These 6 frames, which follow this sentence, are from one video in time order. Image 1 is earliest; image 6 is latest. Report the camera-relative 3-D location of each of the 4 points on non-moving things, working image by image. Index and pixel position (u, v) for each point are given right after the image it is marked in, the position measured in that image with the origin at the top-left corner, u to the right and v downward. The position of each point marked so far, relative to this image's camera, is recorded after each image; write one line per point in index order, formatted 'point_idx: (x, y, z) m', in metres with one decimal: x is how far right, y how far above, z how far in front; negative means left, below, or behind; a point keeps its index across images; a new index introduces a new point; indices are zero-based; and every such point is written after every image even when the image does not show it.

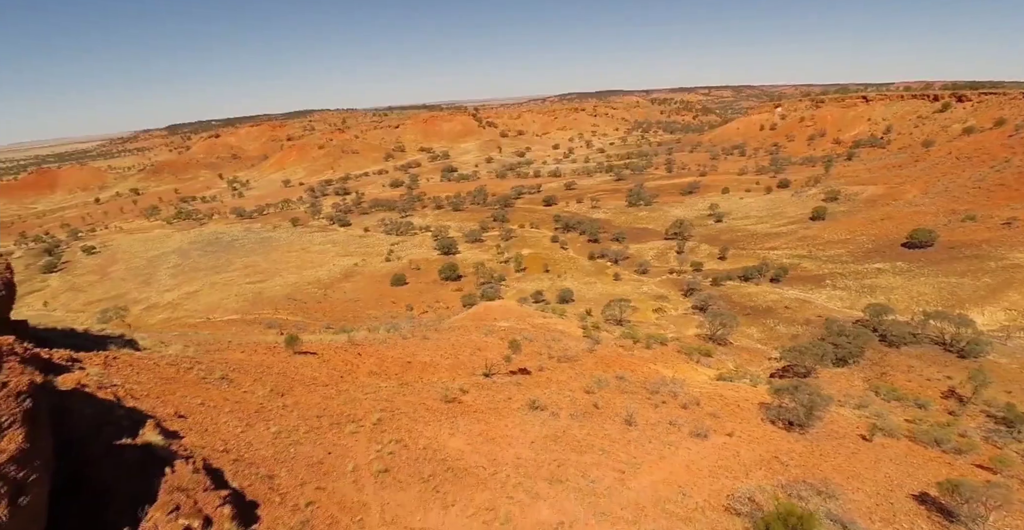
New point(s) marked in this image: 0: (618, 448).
0: (+1.6, -2.8, +8.5) m
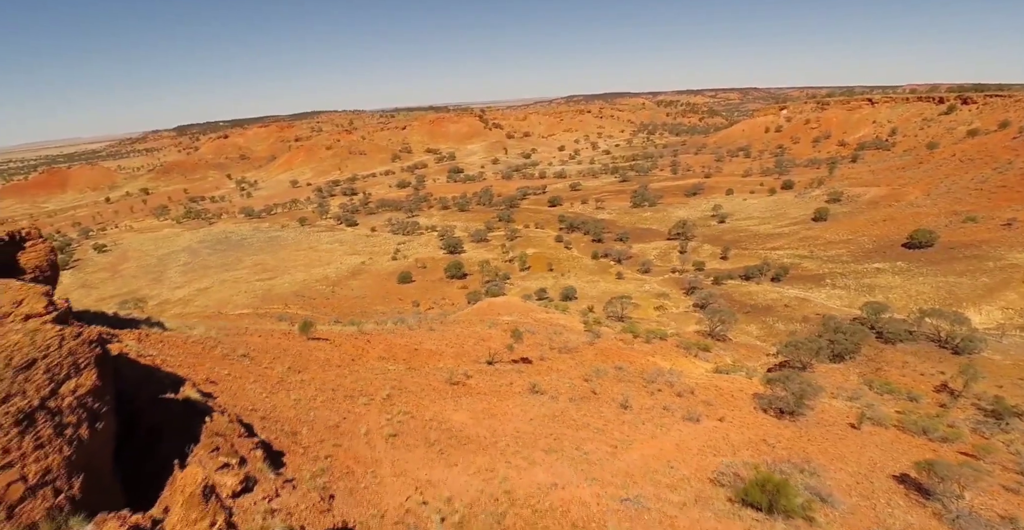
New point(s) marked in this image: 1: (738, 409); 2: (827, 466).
0: (+1.6, -2.6, +9.0) m
1: (+4.8, -3.1, +11.7) m
2: (+5.3, -3.4, +9.1) m
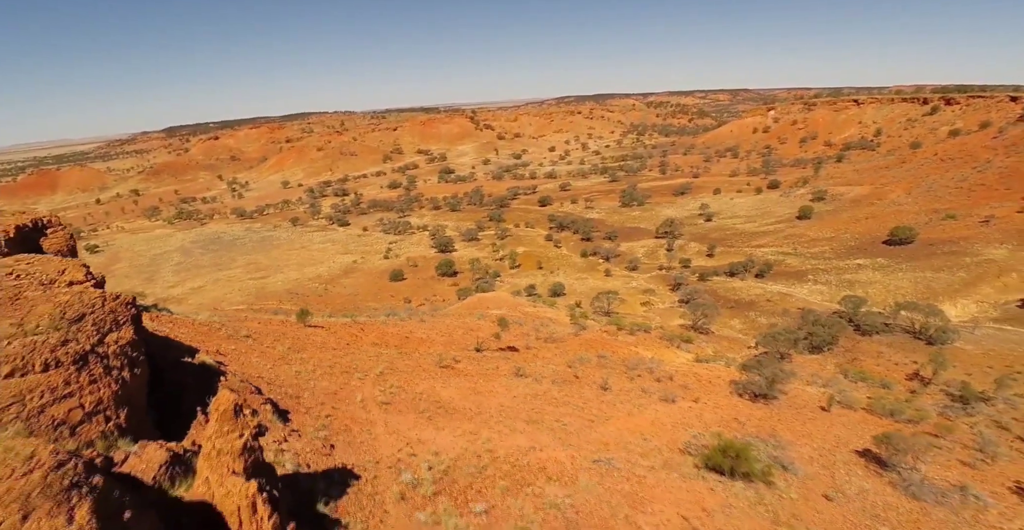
0: (+1.4, -2.4, +9.6) m
1: (+4.6, -2.9, +12.3) m
2: (+5.0, -3.1, +9.8) m
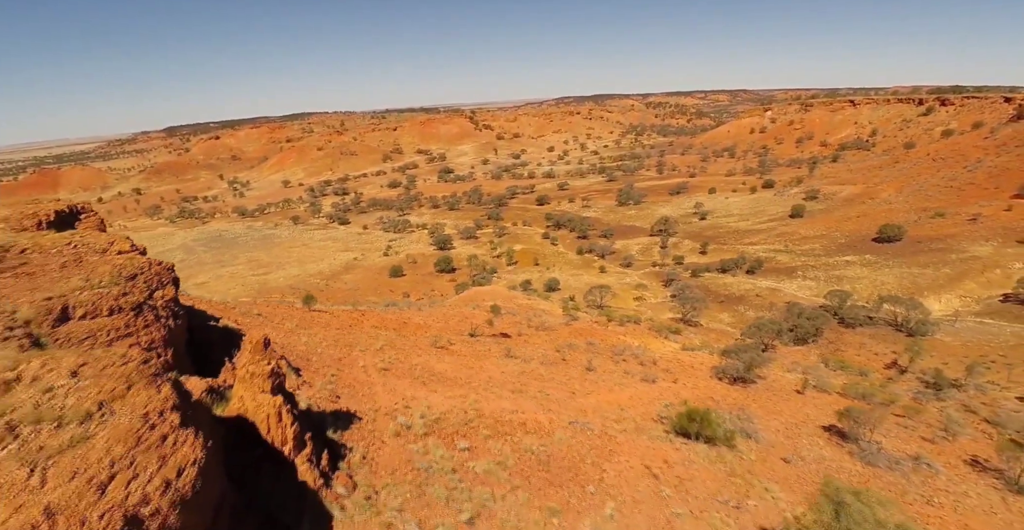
0: (+1.2, -2.2, +10.3) m
1: (+4.4, -2.7, +13.1) m
2: (+4.8, -2.9, +10.5) m
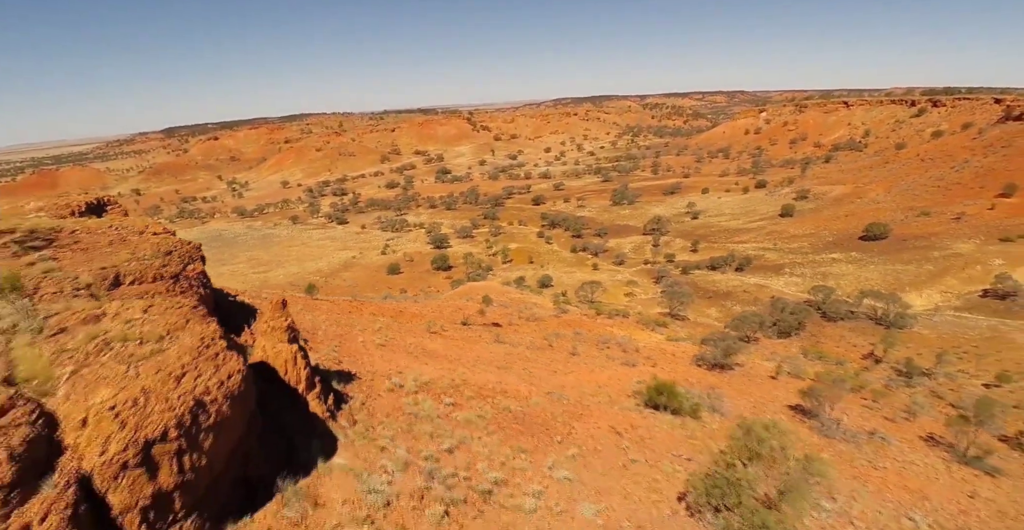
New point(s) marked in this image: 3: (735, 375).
0: (+0.9, -2.0, +11.1) m
1: (+4.1, -2.5, +13.9) m
2: (+4.6, -2.7, +11.4) m
3: (+5.7, -2.8, +13.8) m
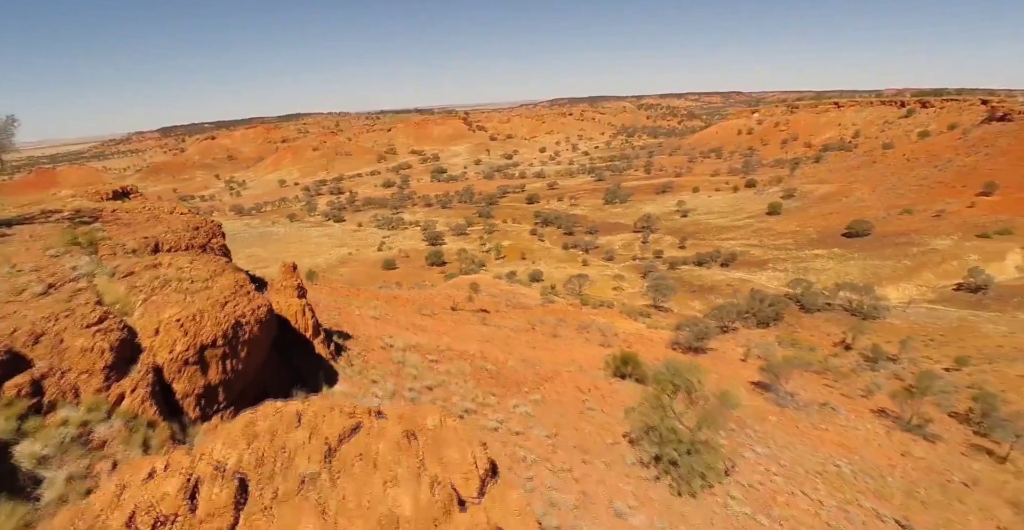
0: (+0.6, -1.7, +12.1) m
1: (+3.7, -2.2, +14.9) m
2: (+4.2, -2.4, +12.4) m
3: (+5.3, -2.5, +14.8) m
